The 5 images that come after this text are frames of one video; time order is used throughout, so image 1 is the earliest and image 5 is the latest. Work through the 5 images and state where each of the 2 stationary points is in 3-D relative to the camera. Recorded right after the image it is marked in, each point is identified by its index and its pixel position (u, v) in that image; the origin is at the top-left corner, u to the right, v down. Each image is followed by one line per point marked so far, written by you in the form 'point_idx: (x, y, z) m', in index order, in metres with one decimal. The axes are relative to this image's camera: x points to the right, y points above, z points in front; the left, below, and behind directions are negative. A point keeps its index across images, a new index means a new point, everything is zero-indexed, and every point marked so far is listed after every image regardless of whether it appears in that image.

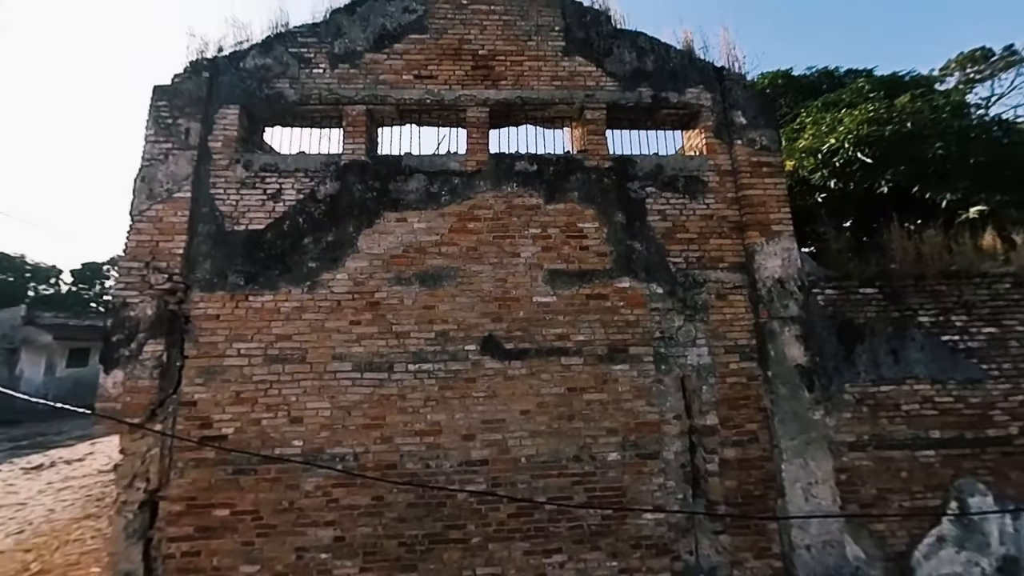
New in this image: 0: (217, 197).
0: (-3.0, +0.9, +3.6) m
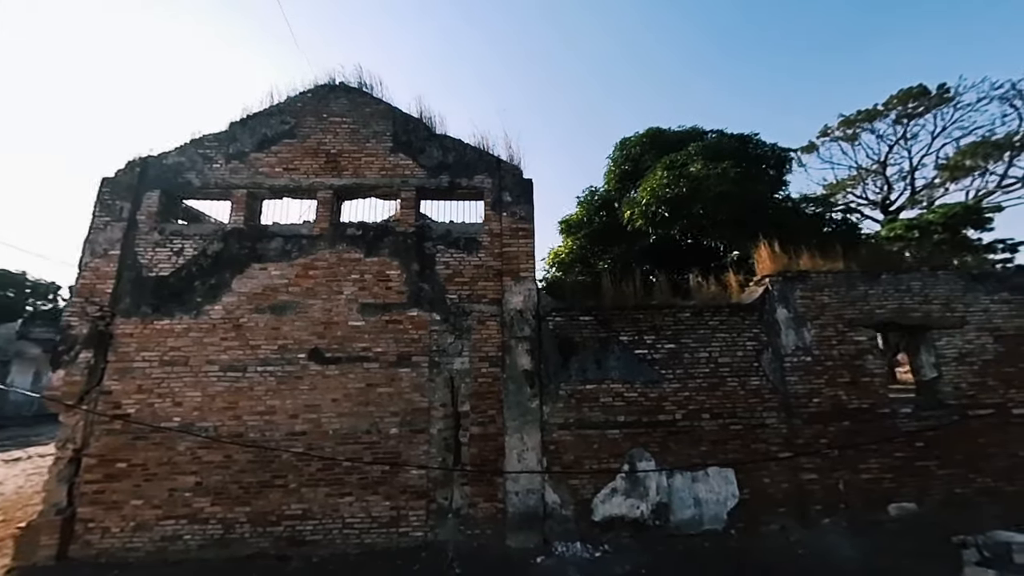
0: (-5.6, +0.5, +5.3) m
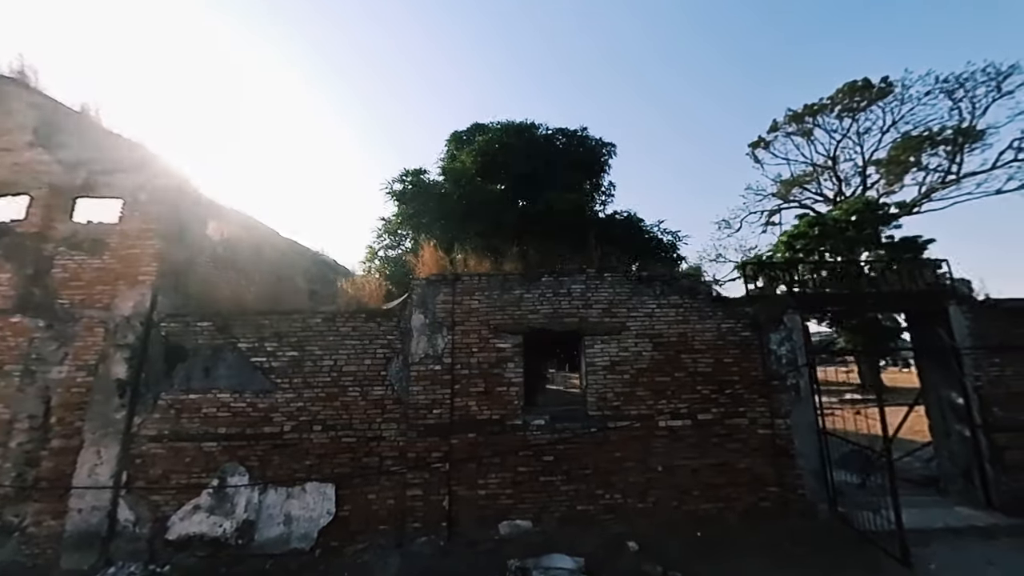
0: (-11.2, +0.5, +4.9) m
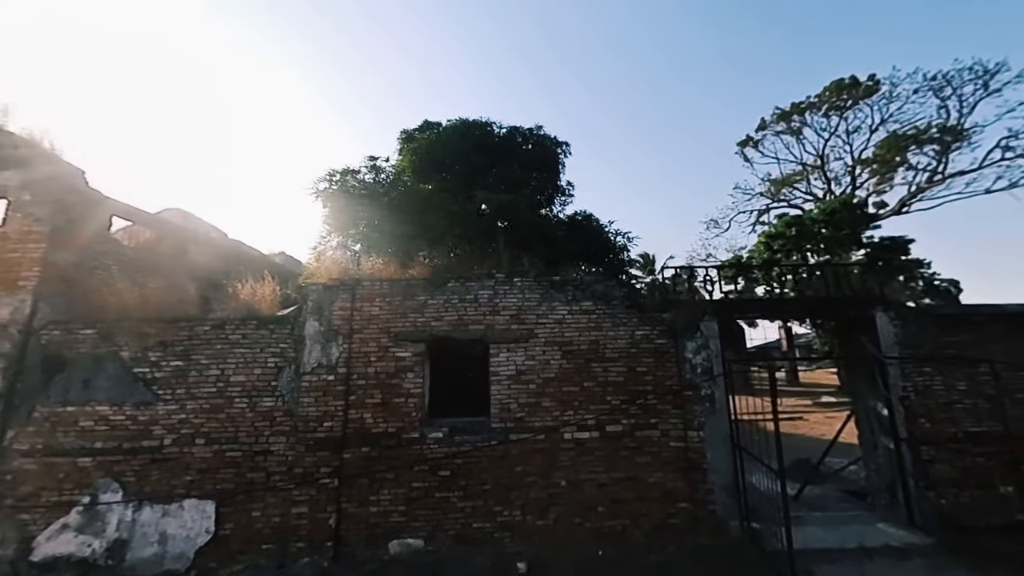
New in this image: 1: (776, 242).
0: (-12.6, +0.4, +4.7) m
1: (+14.3, +2.5, +18.9) m
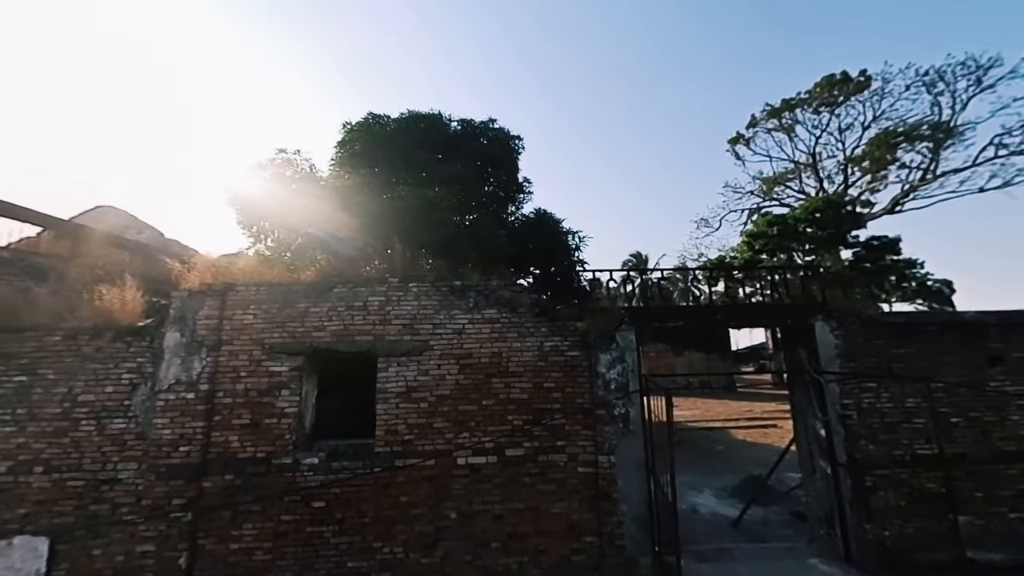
0: (-13.9, +0.3, +4.2) m
1: (+12.9, +2.5, +18.3) m
